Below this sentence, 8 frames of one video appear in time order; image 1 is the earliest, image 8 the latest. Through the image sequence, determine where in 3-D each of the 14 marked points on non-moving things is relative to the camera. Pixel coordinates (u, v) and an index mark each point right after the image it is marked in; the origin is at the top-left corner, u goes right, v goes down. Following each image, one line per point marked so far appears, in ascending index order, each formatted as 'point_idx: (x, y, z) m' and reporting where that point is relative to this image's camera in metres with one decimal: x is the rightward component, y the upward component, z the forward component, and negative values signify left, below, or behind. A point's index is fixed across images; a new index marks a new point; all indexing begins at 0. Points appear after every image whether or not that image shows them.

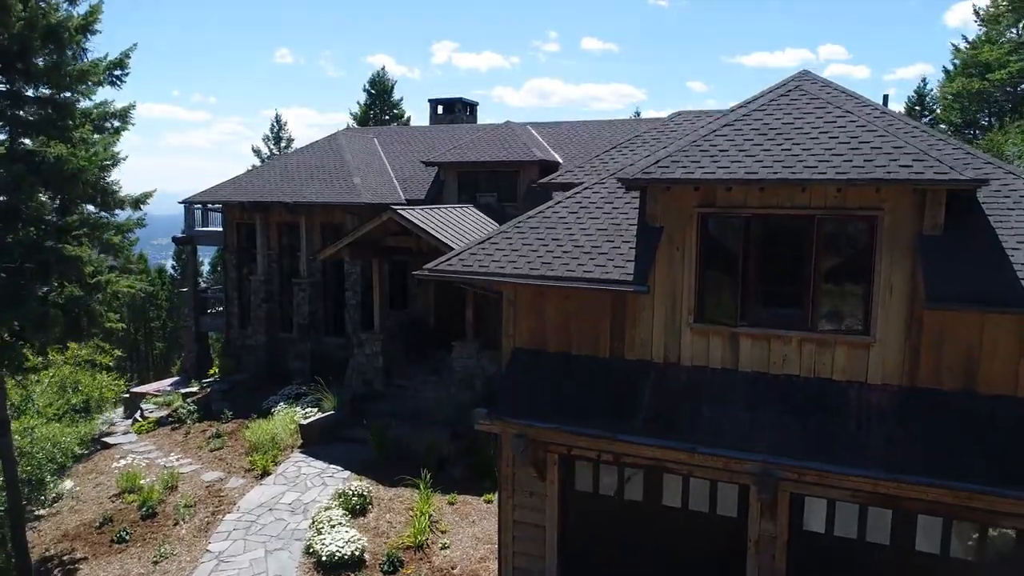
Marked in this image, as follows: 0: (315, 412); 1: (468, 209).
0: (-4.8, -3.0, +16.6) m
1: (-1.2, +2.2, +18.5) m
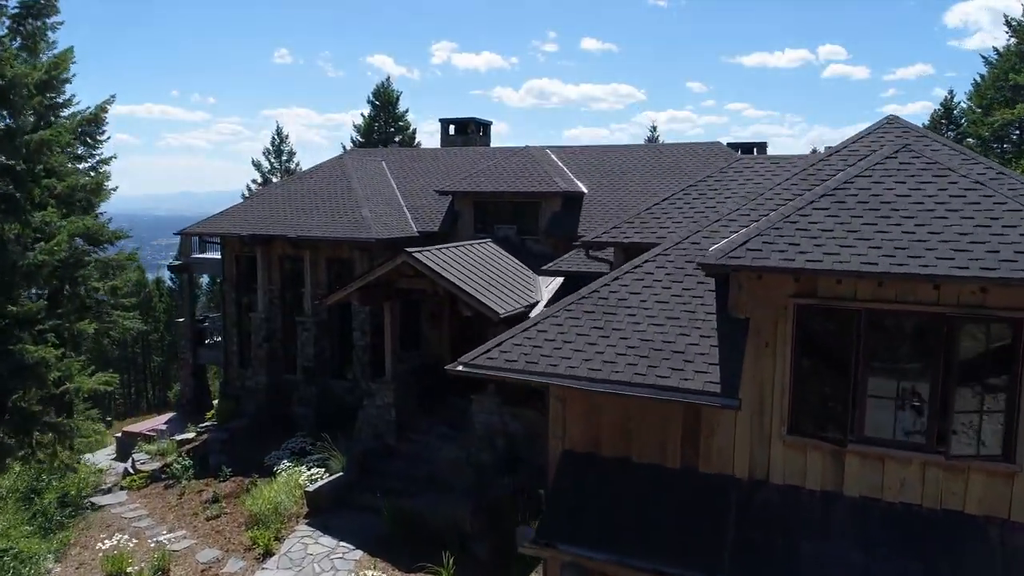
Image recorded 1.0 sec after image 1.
0: (-4.2, -4.1, +15.2) m
1: (-0.7, +1.1, +17.0) m
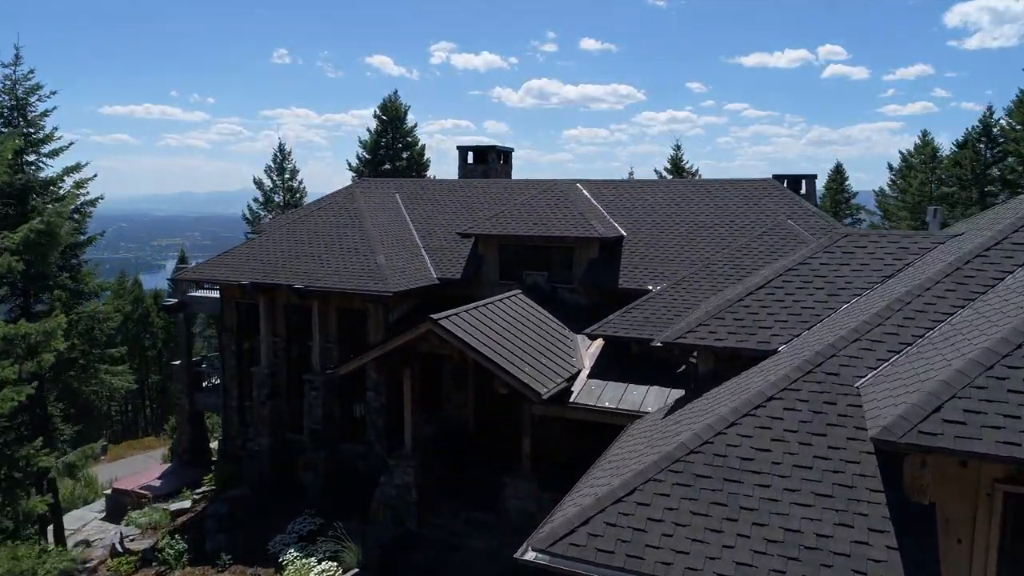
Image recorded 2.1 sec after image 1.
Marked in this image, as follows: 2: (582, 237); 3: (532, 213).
0: (-3.4, -5.4, +13.3) m
1: (+0.1, -0.3, +15.1) m
2: (+1.7, +1.2, +16.2) m
3: (+0.5, +1.8, +17.3) m
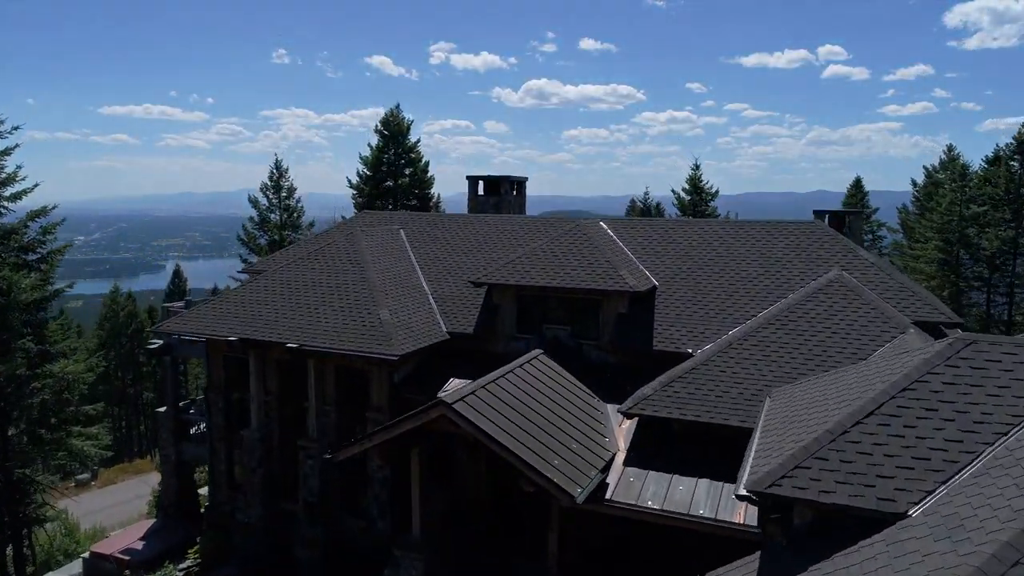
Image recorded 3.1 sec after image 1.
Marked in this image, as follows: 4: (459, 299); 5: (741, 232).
0: (-3.0, -6.7, +11.5) m
1: (+0.5, -1.5, +13.3) m
2: (+2.1, -0.1, +14.4) m
3: (+0.9, +0.6, +15.5) m
4: (-1.3, -0.3, +16.2) m
5: (+5.4, +1.3, +16.2) m
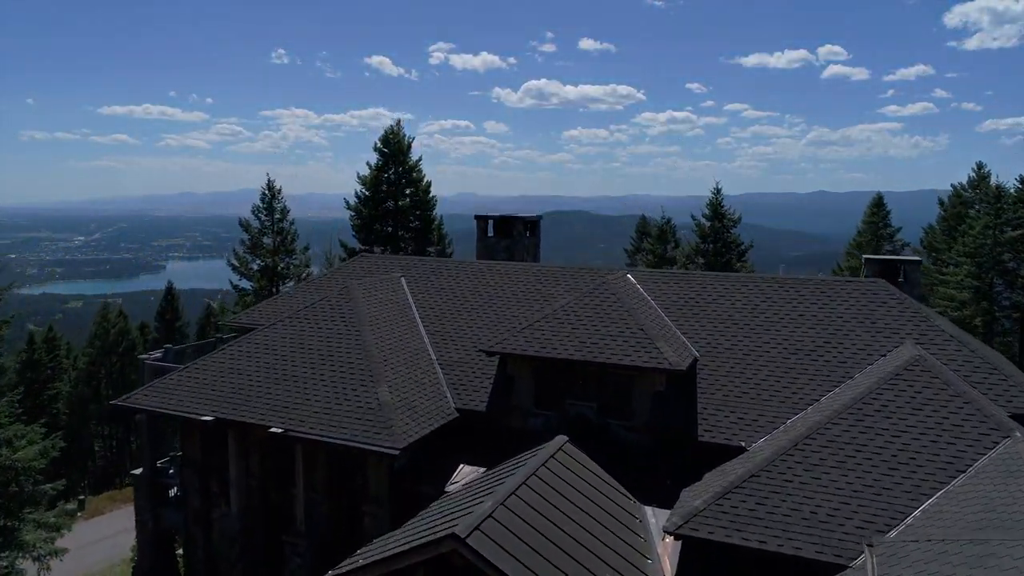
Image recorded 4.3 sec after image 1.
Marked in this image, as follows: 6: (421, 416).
0: (-2.7, -8.1, +9.5) m
1: (+0.9, -2.9, +11.3) m
2: (+2.4, -1.4, +12.3) m
3: (+1.3, -0.8, +13.5) m
4: (-0.9, -1.7, +14.2) m
5: (+5.8, -0.1, +14.2) m
6: (-1.7, -2.4, +12.8) m
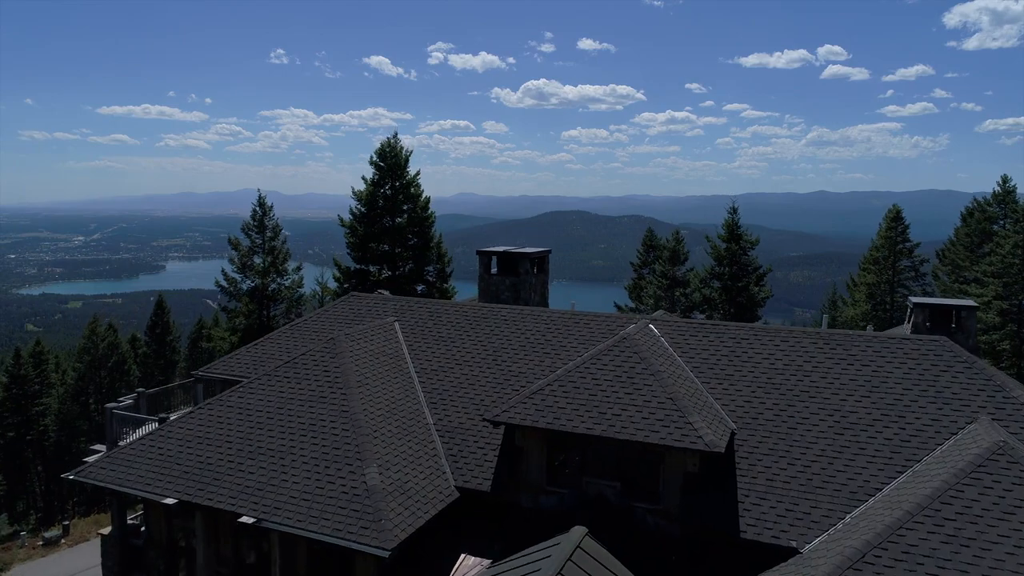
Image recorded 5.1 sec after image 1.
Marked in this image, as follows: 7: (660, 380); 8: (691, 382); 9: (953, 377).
0: (-2.5, -9.1, +7.7) m
1: (+1.0, -4.0, +9.6) m
2: (+2.6, -2.5, +10.6) m
3: (+1.4, -1.8, +11.7) m
4: (-0.7, -2.7, +12.4) m
5: (+5.9, -1.1, +12.4) m
6: (-1.5, -3.4, +11.0) m
7: (+2.5, -1.6, +11.8) m
8: (+3.2, -1.7, +12.1) m
9: (+7.4, -1.5, +11.4) m
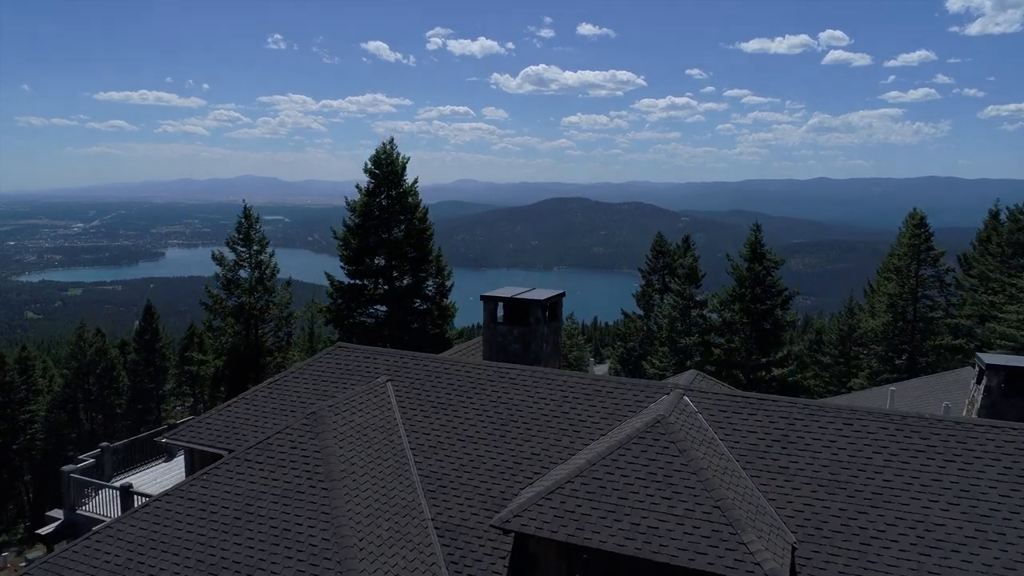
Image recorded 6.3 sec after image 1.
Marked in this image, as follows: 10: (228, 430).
0: (-2.3, -10.4, +5.8) m
1: (+1.2, -5.2, +7.6) m
2: (+2.8, -3.7, +8.6) m
3: (+1.6, -3.0, +9.7) m
4: (-0.5, -3.9, +10.4) m
5: (+6.1, -2.3, +10.4) m
6: (-1.3, -4.6, +9.1) m
7: (+2.7, -2.8, +9.8) m
8: (+3.4, -2.8, +10.2) m
9: (+7.6, -2.7, +9.4) m
10: (-5.6, -2.8, +13.4) m
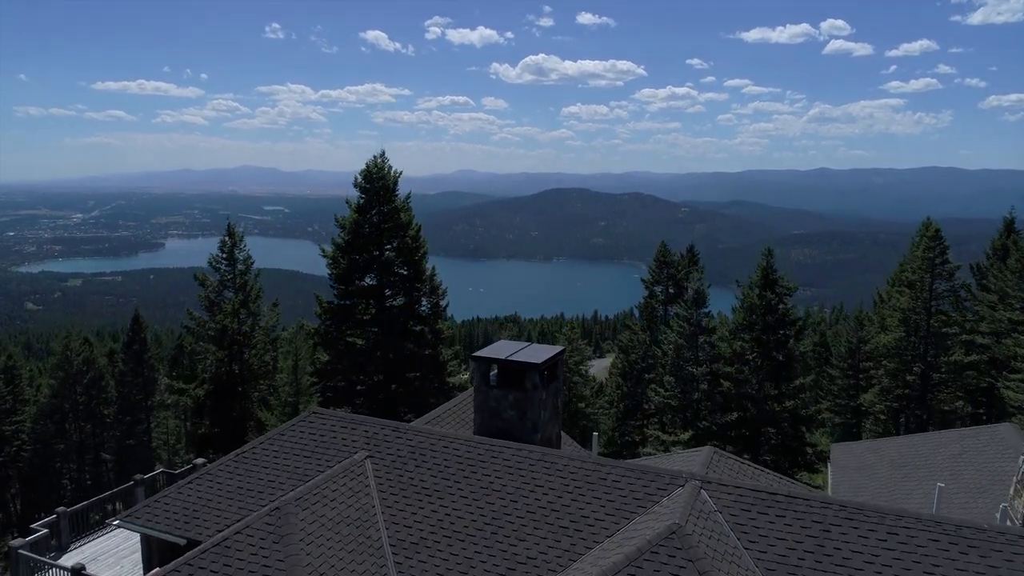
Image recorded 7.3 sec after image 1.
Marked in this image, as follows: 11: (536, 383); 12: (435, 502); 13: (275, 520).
0: (-2.4, -11.6, +4.5) m
1: (+1.1, -6.4, +6.2) m
2: (+2.7, -4.9, +7.2) m
3: (+1.5, -4.2, +8.3) m
4: (-0.7, -5.1, +9.0) m
5: (+6.0, -3.5, +8.9) m
6: (-1.4, -5.9, +7.6) m
7: (+2.6, -4.0, +8.4) m
8: (+3.3, -4.1, +8.7) m
9: (+7.5, -3.9, +7.9) m
10: (-5.7, -3.9, +12.0) m
11: (+0.4, -1.8, +12.8) m
12: (-1.3, -3.3, +11.2) m
13: (-3.6, -3.6, +10.4) m
